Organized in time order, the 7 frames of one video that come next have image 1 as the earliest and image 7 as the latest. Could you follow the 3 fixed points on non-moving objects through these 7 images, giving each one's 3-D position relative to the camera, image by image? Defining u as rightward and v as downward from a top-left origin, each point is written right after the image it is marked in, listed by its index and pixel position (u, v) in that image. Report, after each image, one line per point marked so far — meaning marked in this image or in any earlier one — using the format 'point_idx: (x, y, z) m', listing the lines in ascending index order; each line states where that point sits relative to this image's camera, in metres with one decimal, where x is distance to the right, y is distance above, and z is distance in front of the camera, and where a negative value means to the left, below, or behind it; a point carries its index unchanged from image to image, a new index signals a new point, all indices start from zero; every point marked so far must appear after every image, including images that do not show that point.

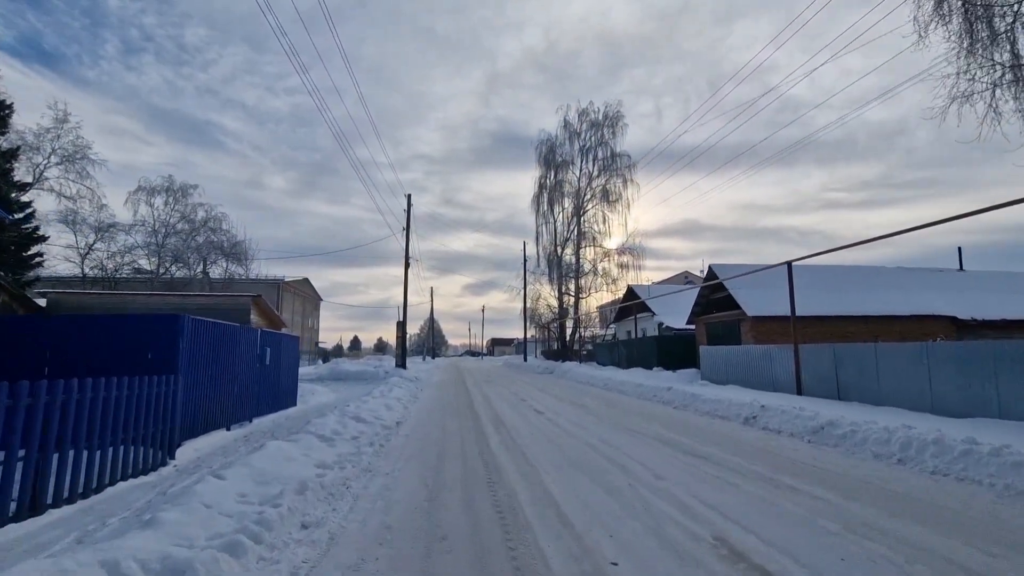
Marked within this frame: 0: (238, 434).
0: (-5.8, -3.1, +10.7) m
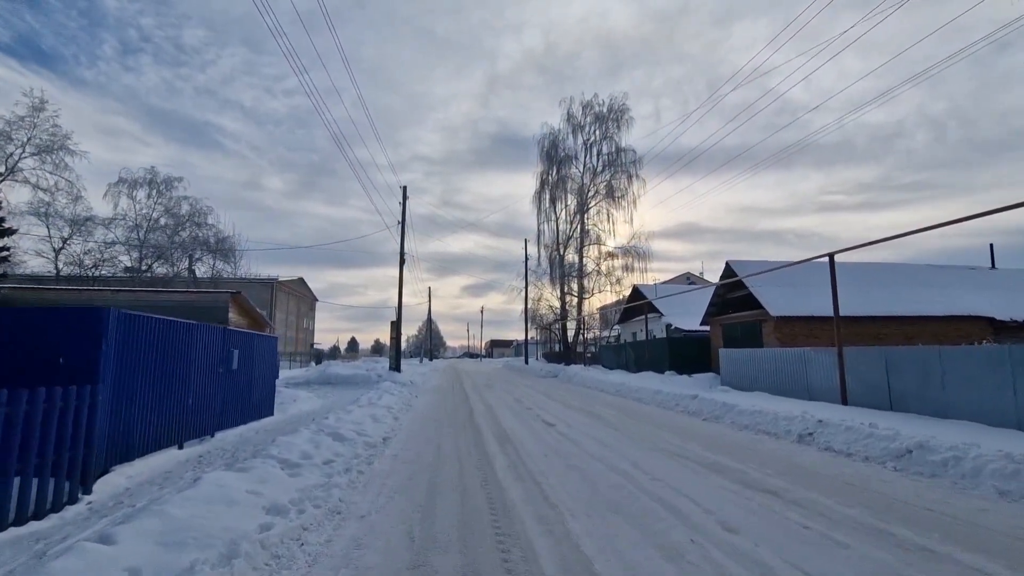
0: (-5.7, -3.0, +8.9) m
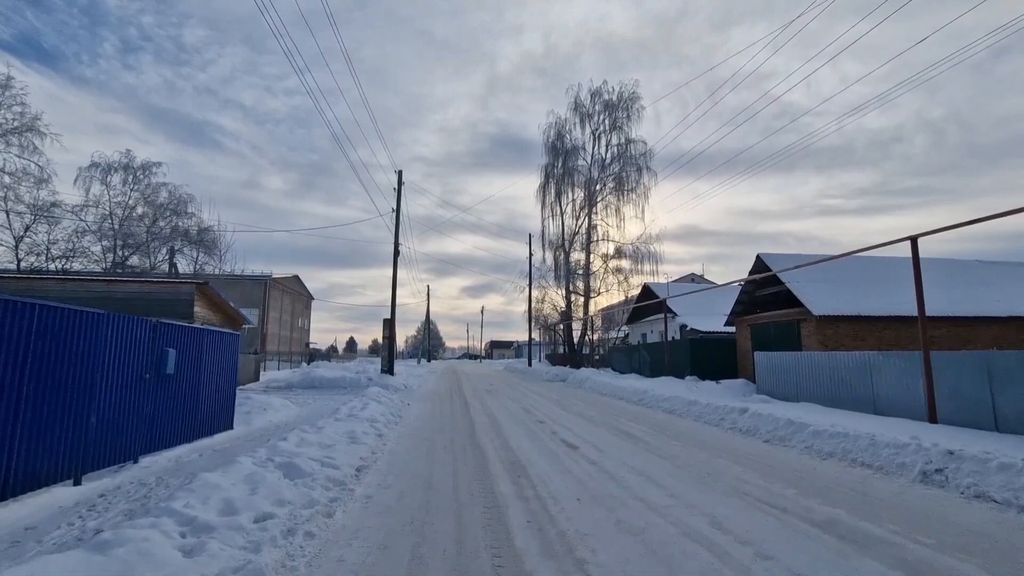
0: (-5.4, -2.6, +6.4) m
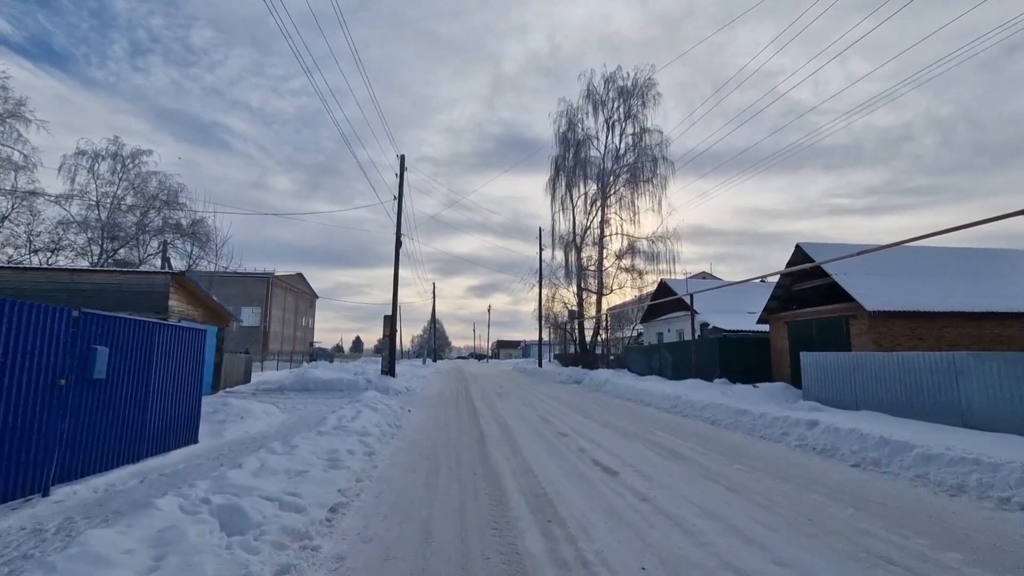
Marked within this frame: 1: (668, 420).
0: (-5.1, -2.4, +4.5) m
1: (+3.9, -3.3, +12.5) m
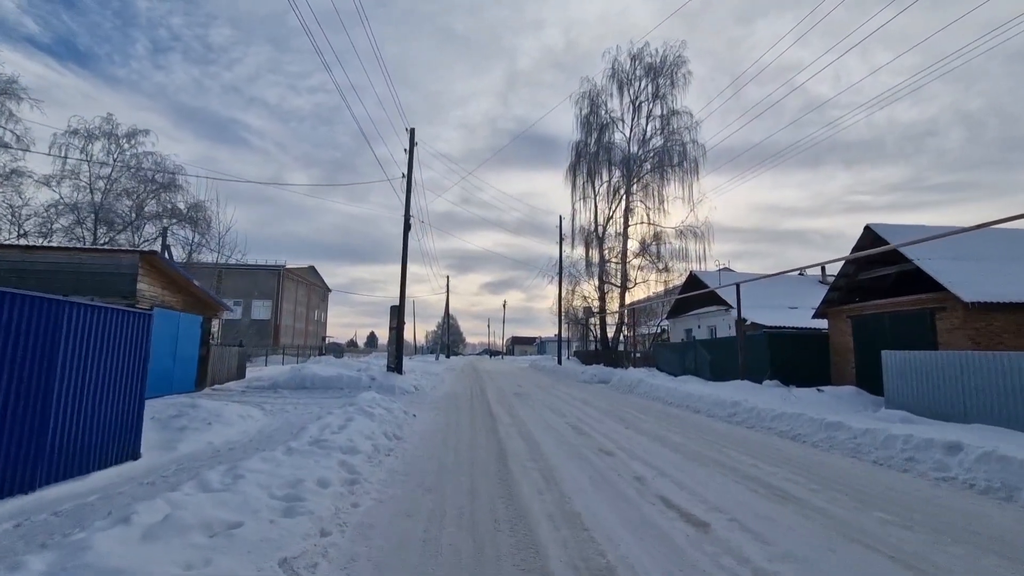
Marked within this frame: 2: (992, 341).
0: (-4.8, -2.0, +2.3) m
1: (+4.4, -2.9, +10.0) m
2: (+12.8, -1.4, +13.4) m
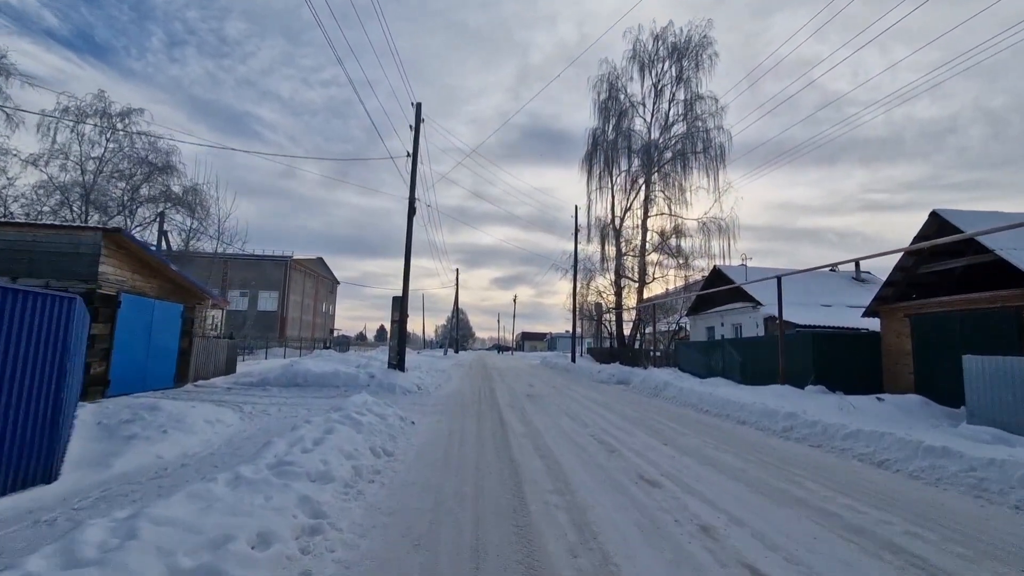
0: (-4.7, -1.8, +0.6) m
1: (+4.7, -2.8, +8.2) m
2: (+13.2, -1.3, +11.4) m
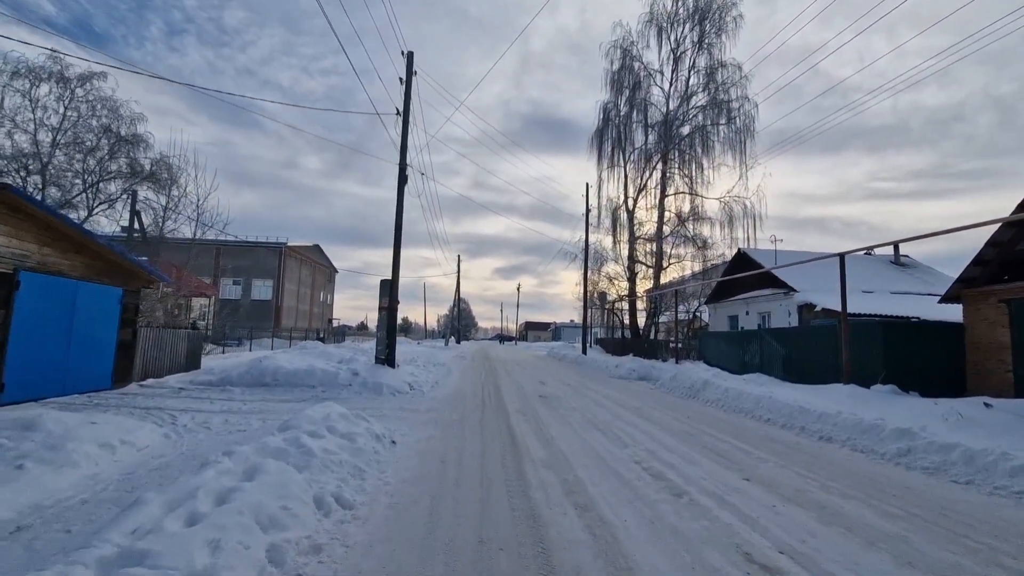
0: (-4.5, -1.6, -2.0) m
1: (+4.9, -2.4, +5.5) m
2: (+13.4, -0.9, +8.6) m
